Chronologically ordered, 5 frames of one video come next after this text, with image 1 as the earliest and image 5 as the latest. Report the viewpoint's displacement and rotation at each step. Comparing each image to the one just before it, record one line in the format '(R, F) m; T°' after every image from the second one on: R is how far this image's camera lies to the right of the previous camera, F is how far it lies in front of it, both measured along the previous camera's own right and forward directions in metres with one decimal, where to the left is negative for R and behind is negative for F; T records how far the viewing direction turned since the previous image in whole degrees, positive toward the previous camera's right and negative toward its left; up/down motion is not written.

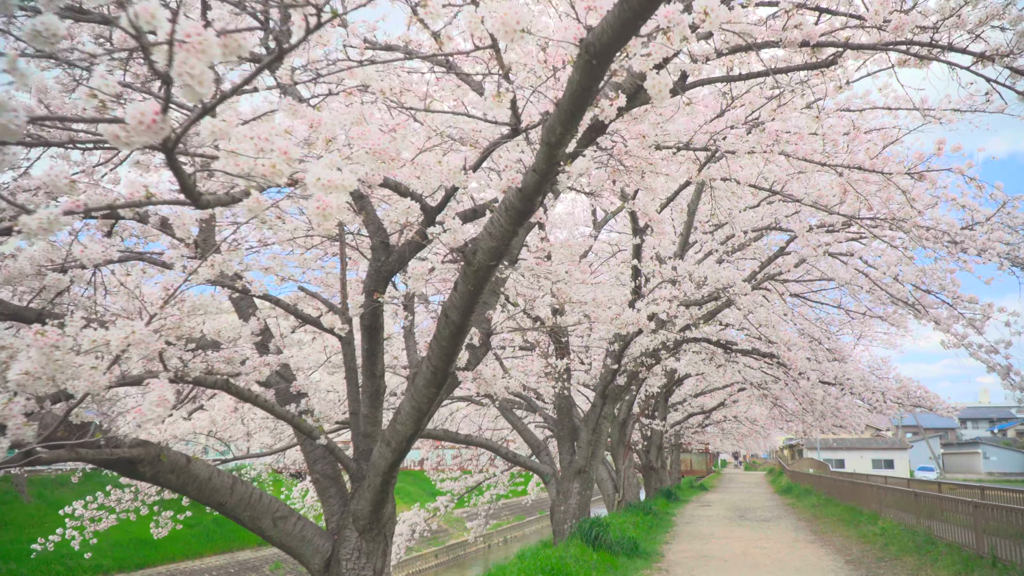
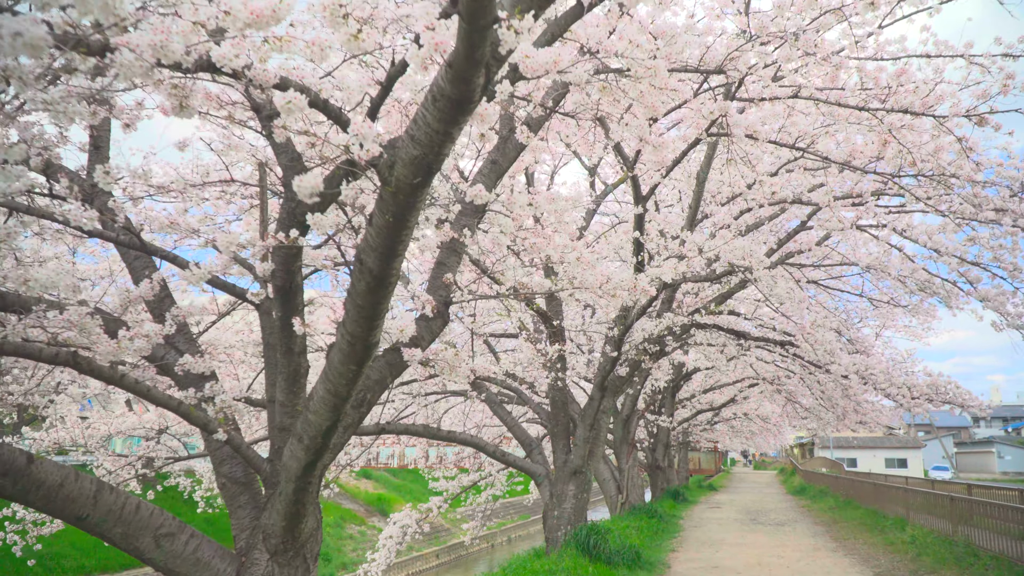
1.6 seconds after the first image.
(+0.2, +1.0) m; -1°
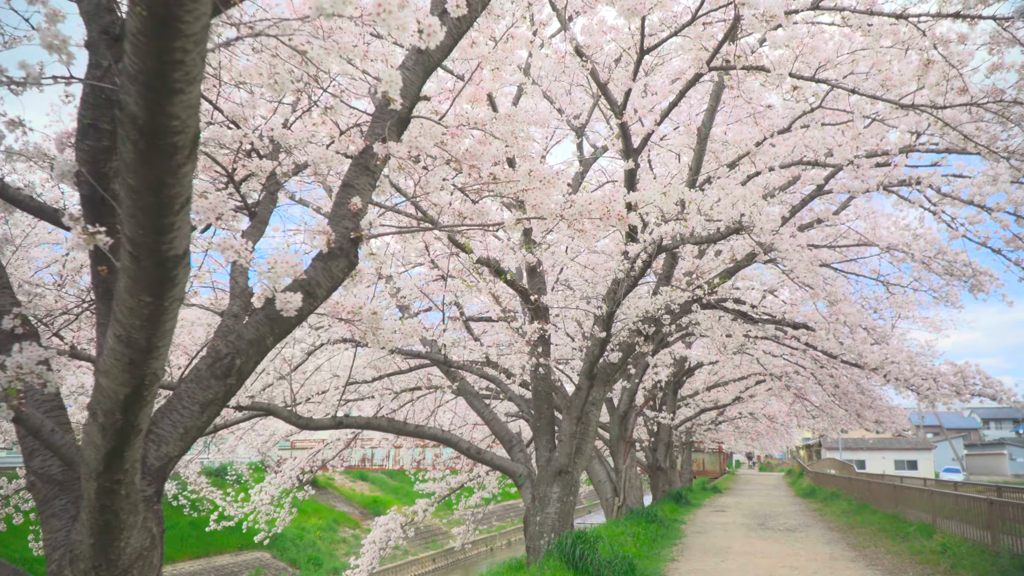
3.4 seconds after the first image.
(+0.2, +1.0) m; 0°
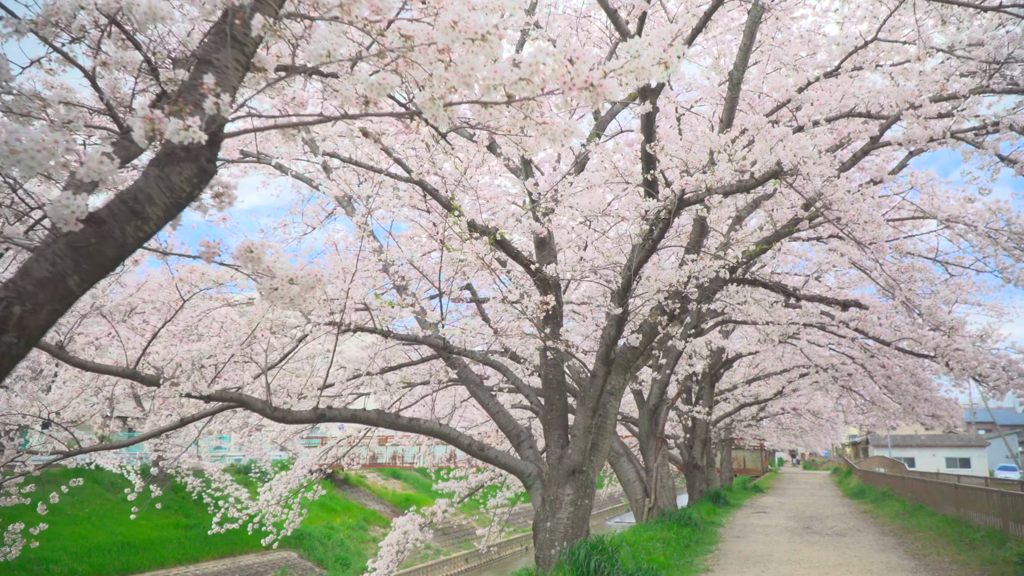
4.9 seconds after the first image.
(+0.2, +0.9) m; -3°
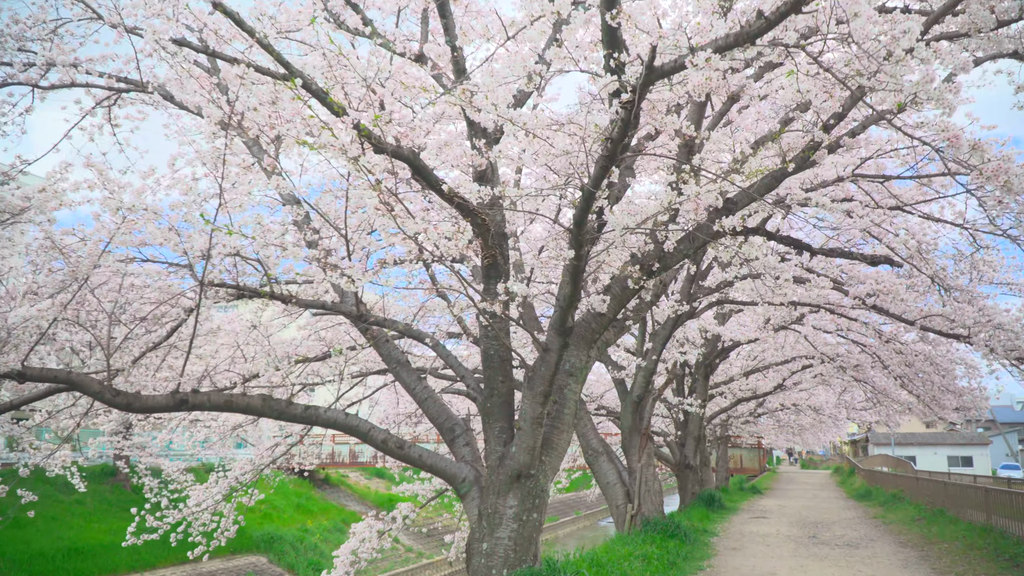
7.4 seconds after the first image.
(+0.4, +1.6) m; 0°
